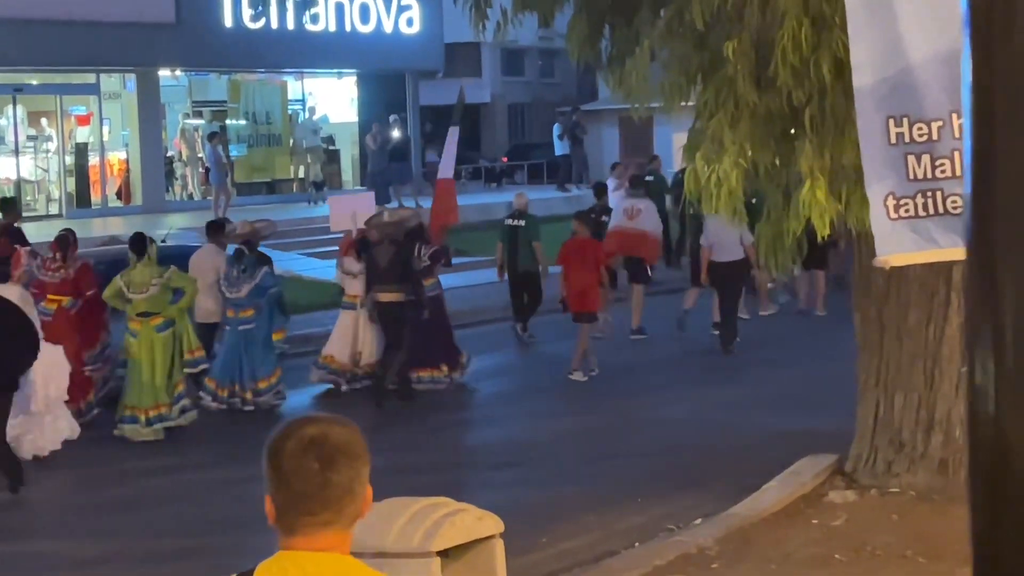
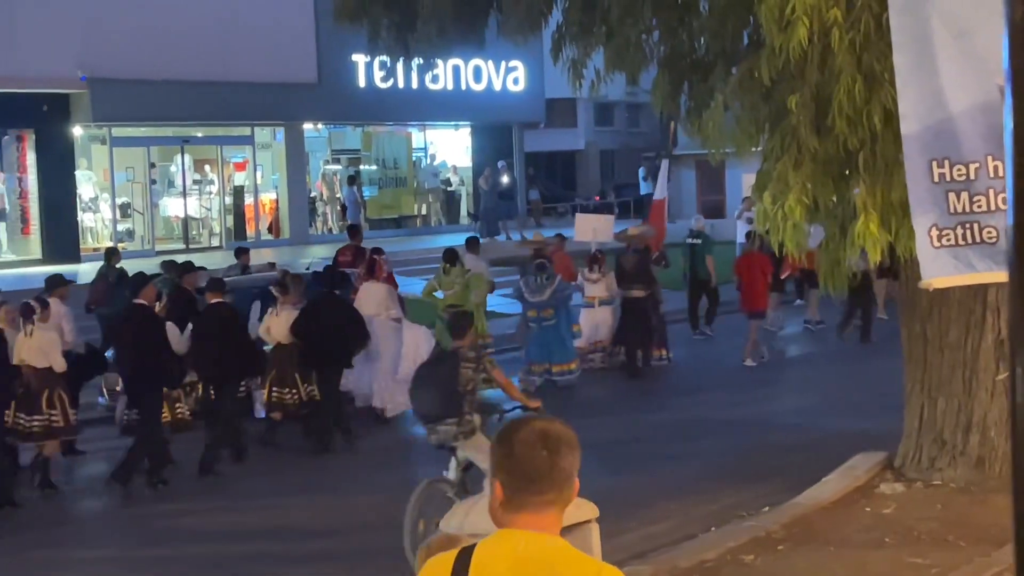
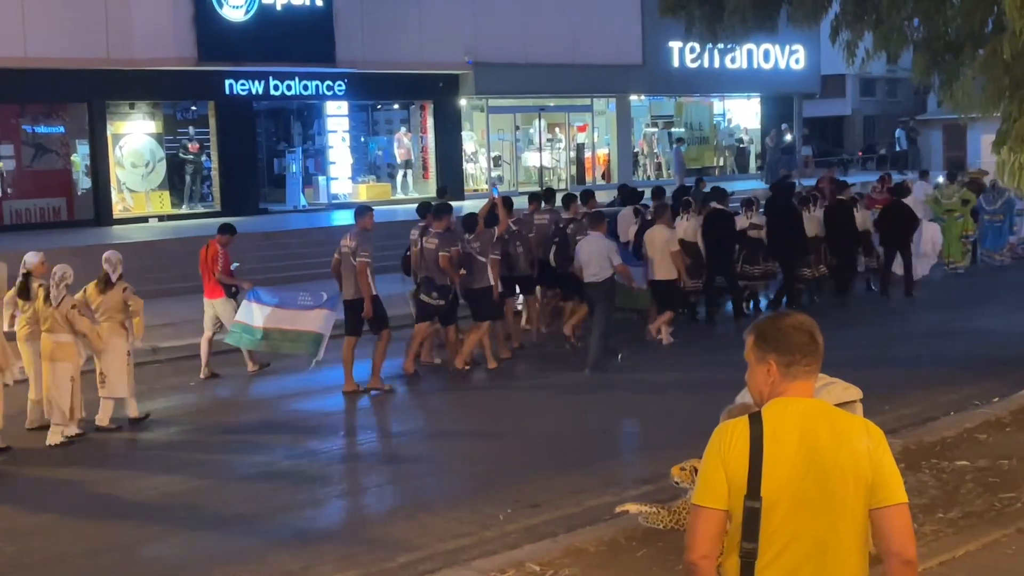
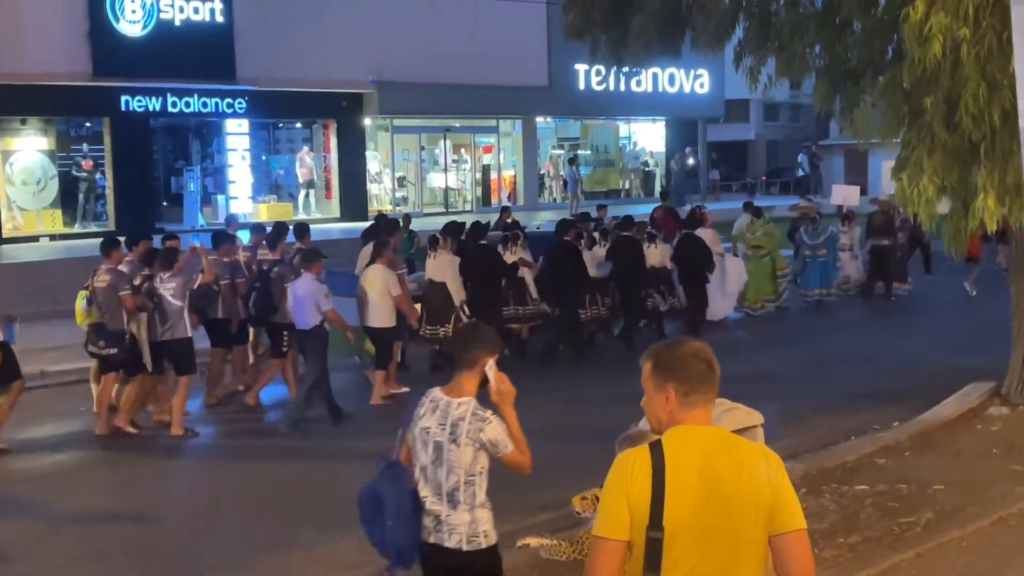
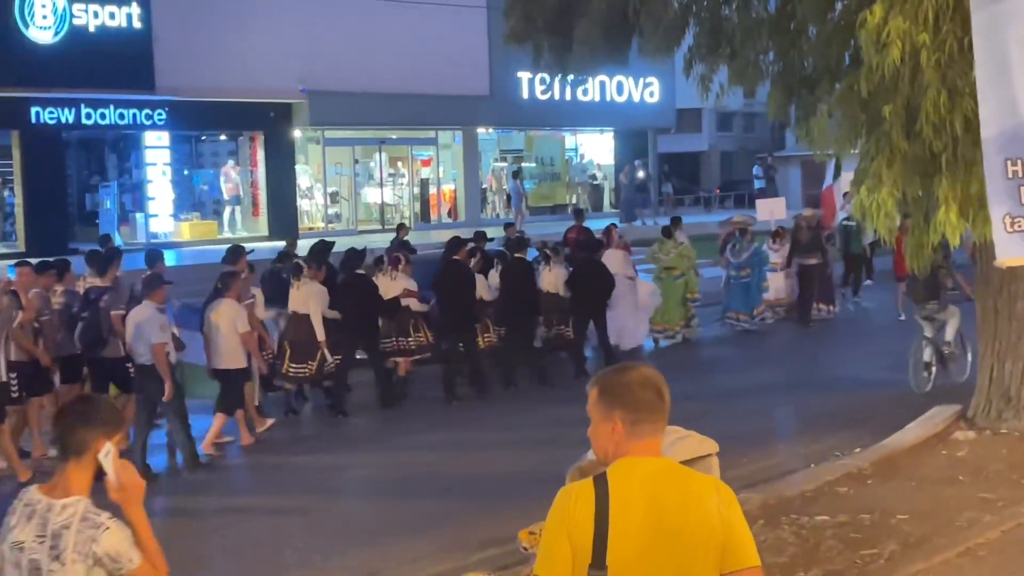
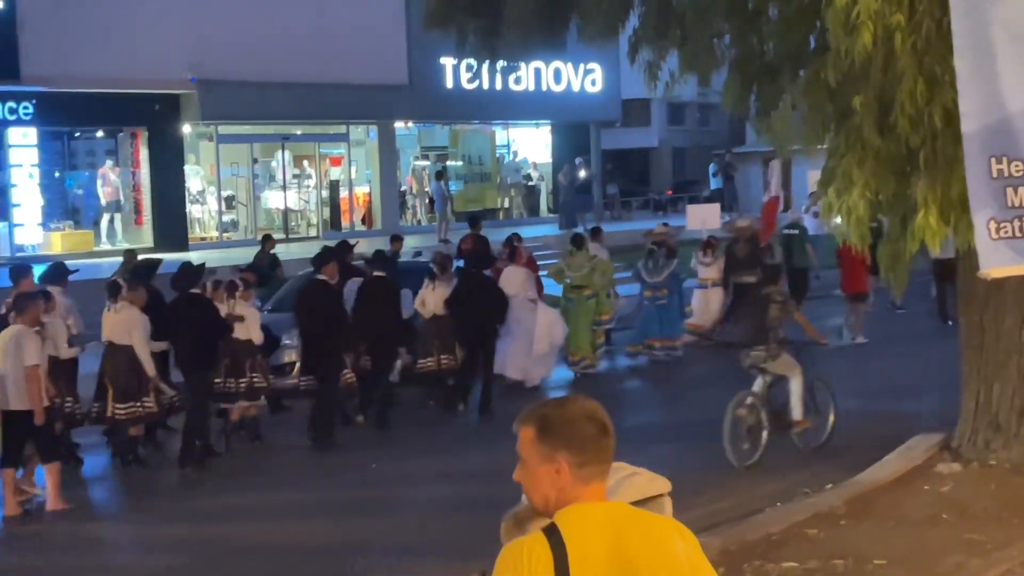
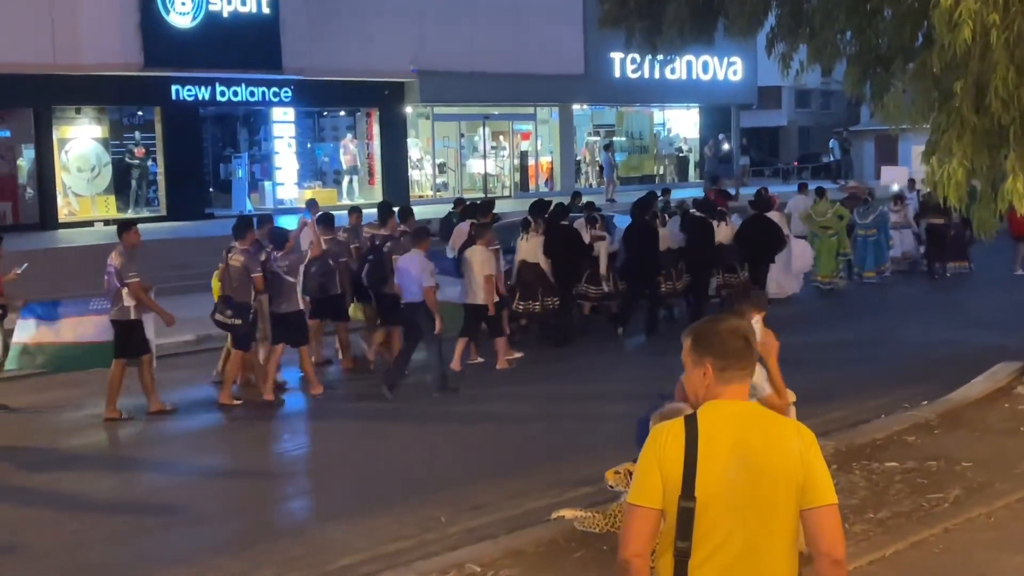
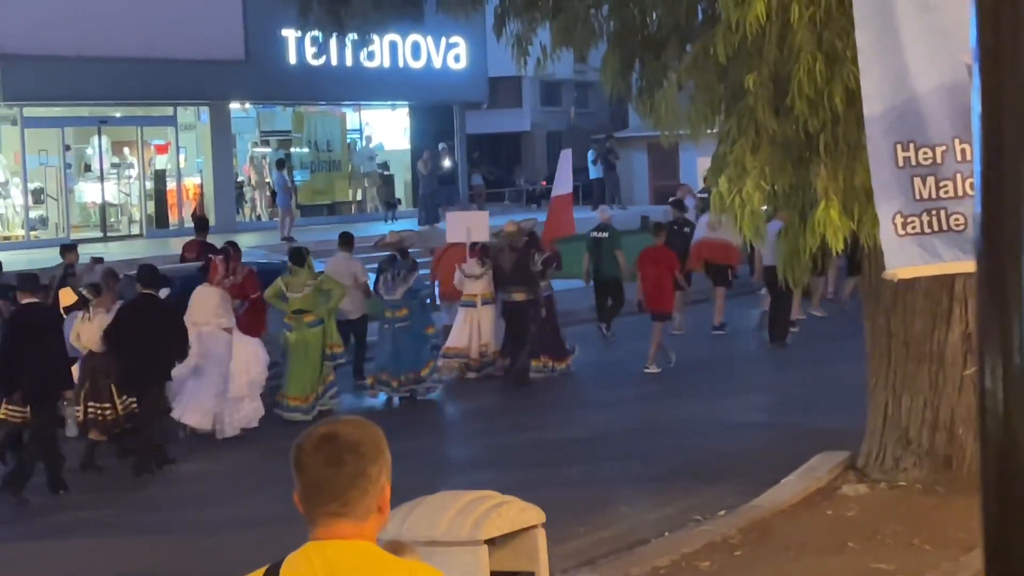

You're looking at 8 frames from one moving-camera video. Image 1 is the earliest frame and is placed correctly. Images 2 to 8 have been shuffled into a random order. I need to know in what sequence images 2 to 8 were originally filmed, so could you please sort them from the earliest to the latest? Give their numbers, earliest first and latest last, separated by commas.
8, 2, 6, 5, 4, 7, 3
